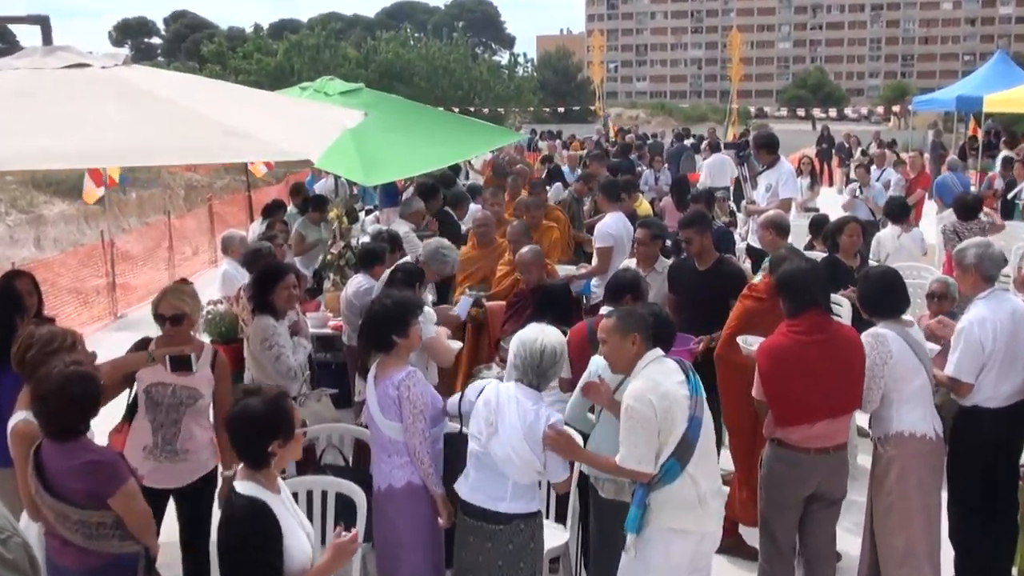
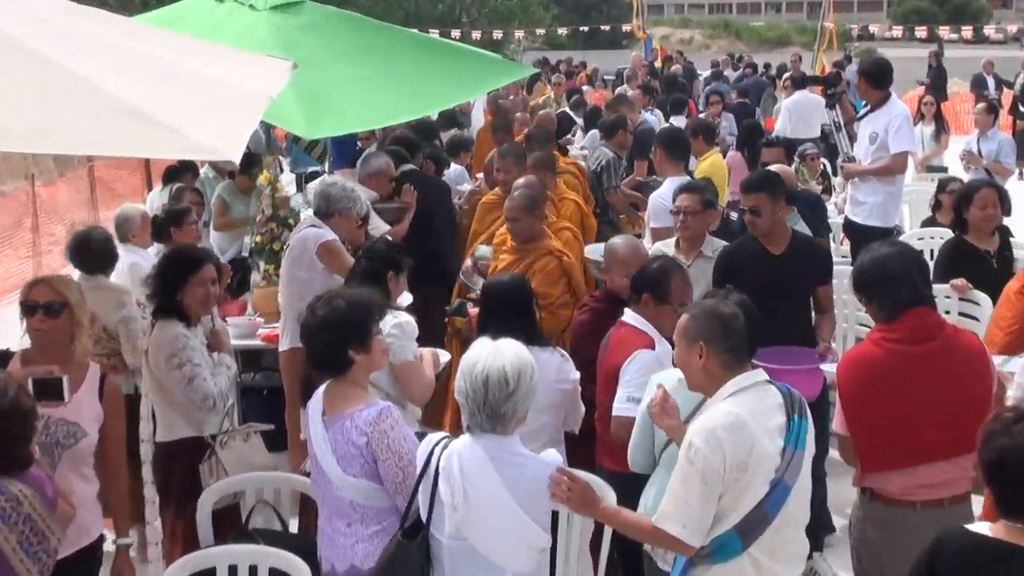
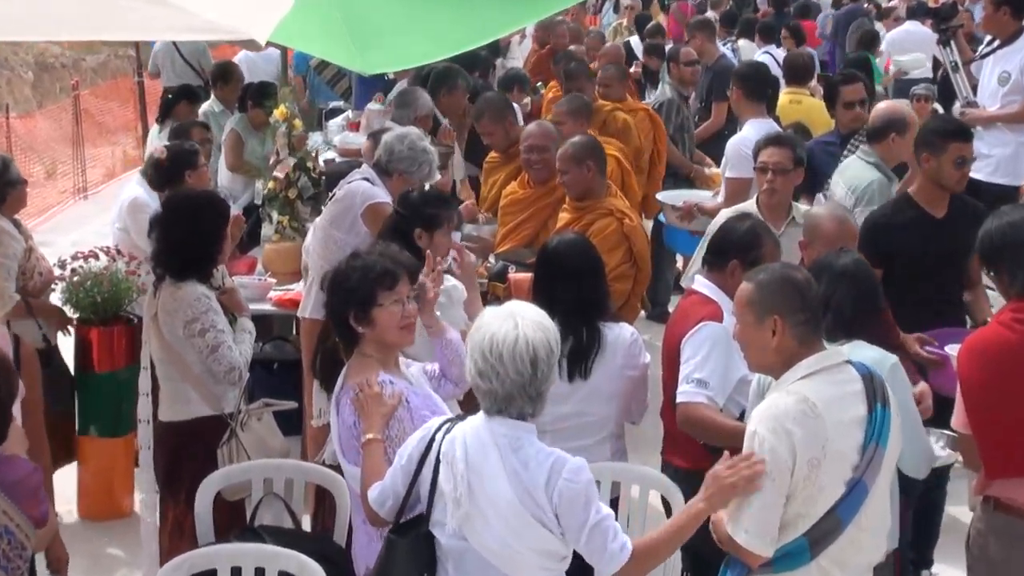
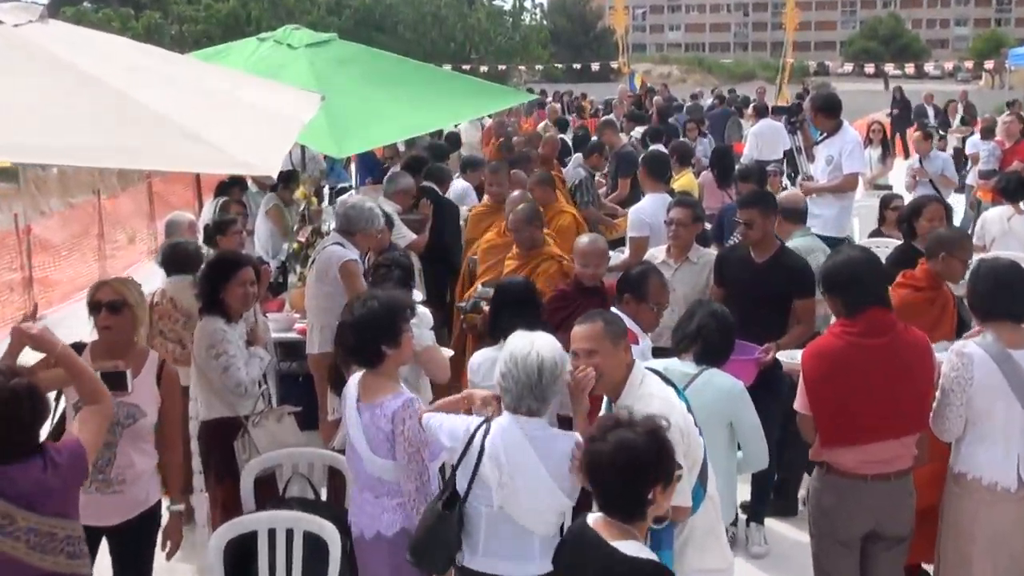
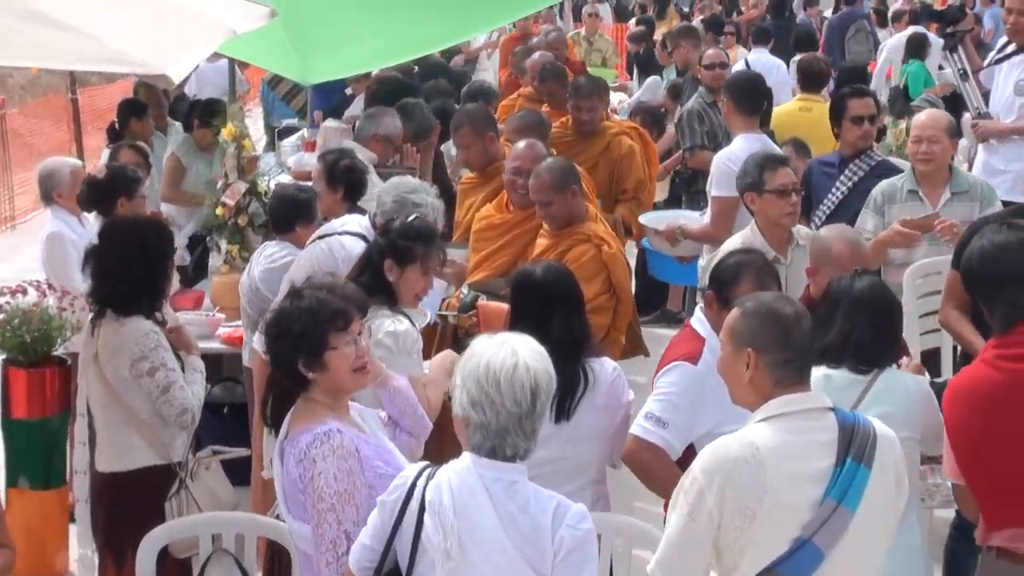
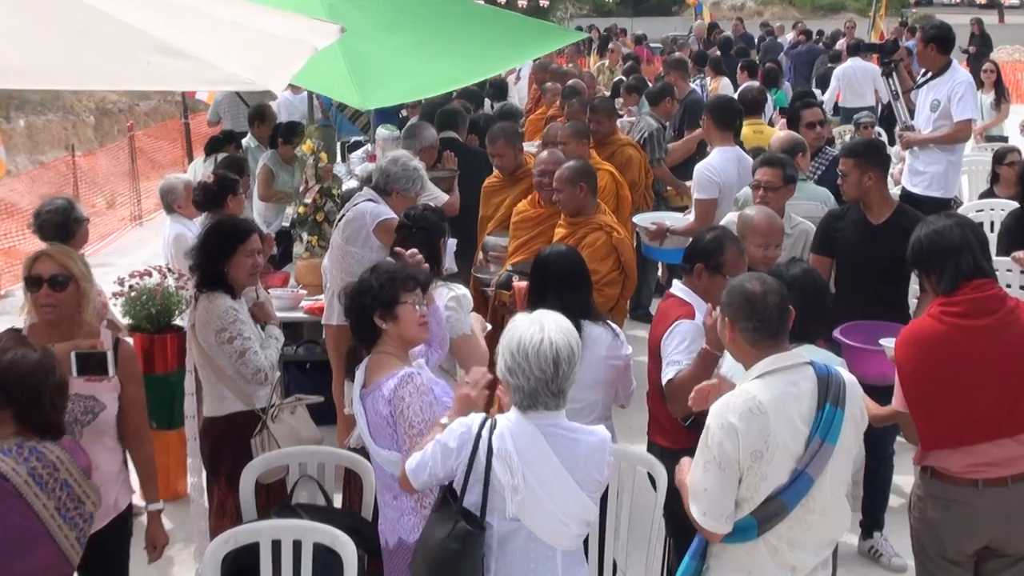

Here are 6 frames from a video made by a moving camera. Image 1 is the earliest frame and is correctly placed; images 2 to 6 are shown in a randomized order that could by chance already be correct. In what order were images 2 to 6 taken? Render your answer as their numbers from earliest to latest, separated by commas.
4, 2, 6, 3, 5
